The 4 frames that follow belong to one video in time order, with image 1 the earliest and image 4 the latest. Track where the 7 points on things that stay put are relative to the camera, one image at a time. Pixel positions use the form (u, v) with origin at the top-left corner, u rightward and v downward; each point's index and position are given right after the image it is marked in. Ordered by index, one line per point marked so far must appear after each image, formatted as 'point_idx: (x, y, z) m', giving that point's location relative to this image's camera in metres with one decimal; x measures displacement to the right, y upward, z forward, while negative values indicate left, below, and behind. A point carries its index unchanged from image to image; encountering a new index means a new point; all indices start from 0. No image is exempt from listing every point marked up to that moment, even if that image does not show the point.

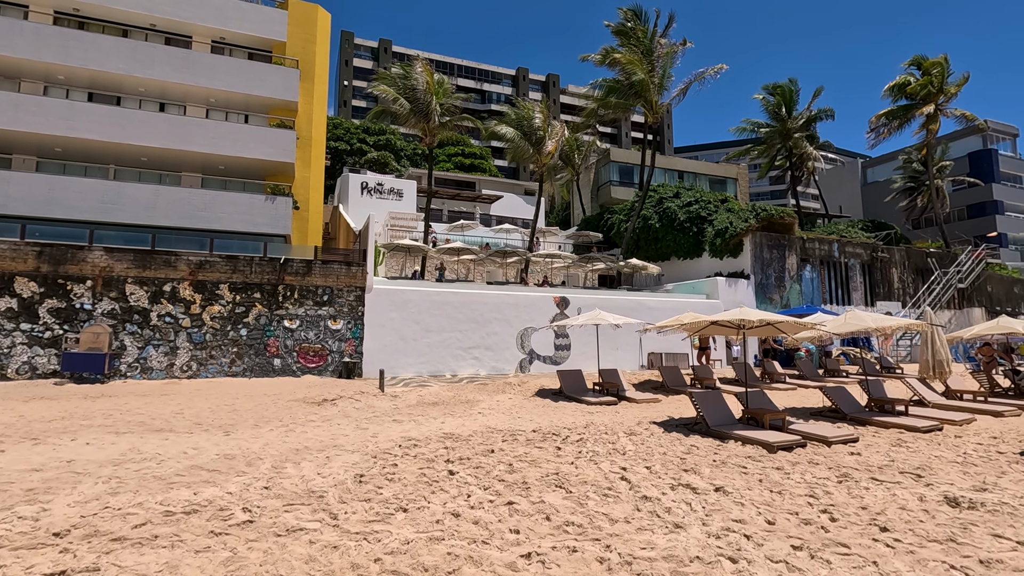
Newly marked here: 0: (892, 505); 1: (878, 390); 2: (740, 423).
0: (+3.5, -2.0, +5.0) m
1: (+6.5, -1.8, +9.4) m
2: (+3.4, -2.0, +8.0) m
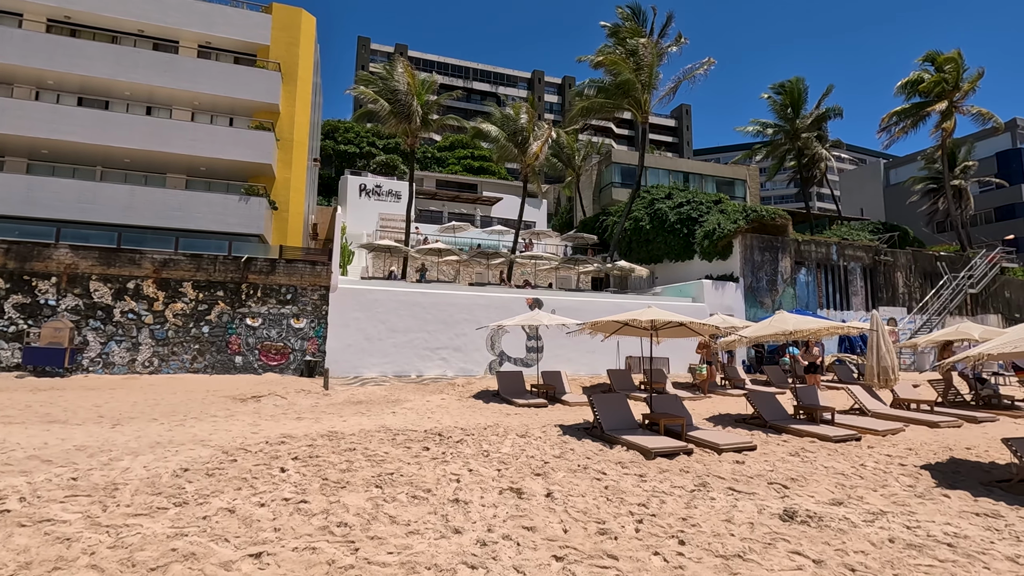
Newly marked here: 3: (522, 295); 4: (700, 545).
0: (+1.8, -2.0, +4.7) m
1: (+5.0, -1.8, +9.0) m
2: (+1.8, -2.0, +7.6) m
3: (+0.4, -0.2, +18.1) m
4: (+1.4, -1.9, +4.0) m
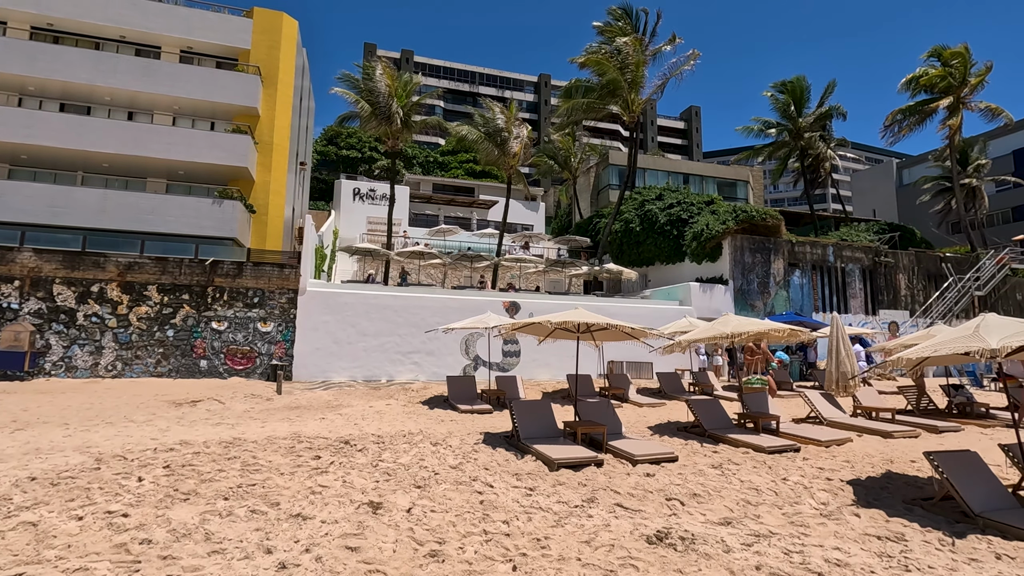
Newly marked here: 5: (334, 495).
0: (+0.5, -2.0, +4.2) m
1: (+3.8, -1.8, +8.4) m
2: (+0.7, -2.0, +7.2) m
3: (-0.5, -0.3, +17.7) m
4: (+0.1, -1.9, +3.6) m
5: (-1.6, -1.9, +4.9) m
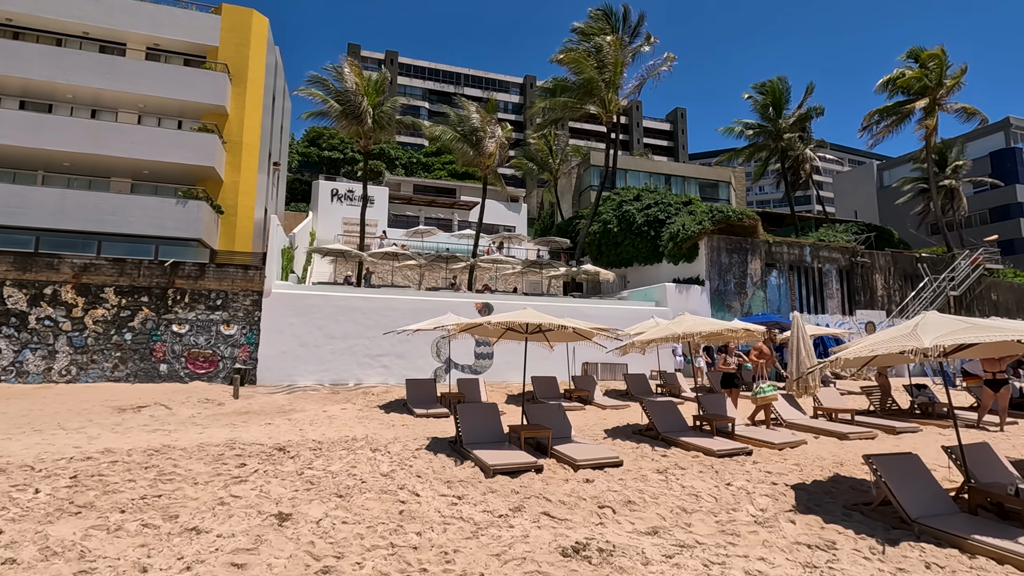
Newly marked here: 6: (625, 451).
0: (-0.2, -2.0, +4.0) m
1: (+3.1, -1.8, +8.2) m
2: (-0.1, -2.0, +6.9) m
3: (-1.4, -0.4, +17.4) m
4: (-0.5, -1.9, +3.3) m
5: (-2.3, -1.9, +4.6) m
6: (+1.4, -2.1, +6.9) m
